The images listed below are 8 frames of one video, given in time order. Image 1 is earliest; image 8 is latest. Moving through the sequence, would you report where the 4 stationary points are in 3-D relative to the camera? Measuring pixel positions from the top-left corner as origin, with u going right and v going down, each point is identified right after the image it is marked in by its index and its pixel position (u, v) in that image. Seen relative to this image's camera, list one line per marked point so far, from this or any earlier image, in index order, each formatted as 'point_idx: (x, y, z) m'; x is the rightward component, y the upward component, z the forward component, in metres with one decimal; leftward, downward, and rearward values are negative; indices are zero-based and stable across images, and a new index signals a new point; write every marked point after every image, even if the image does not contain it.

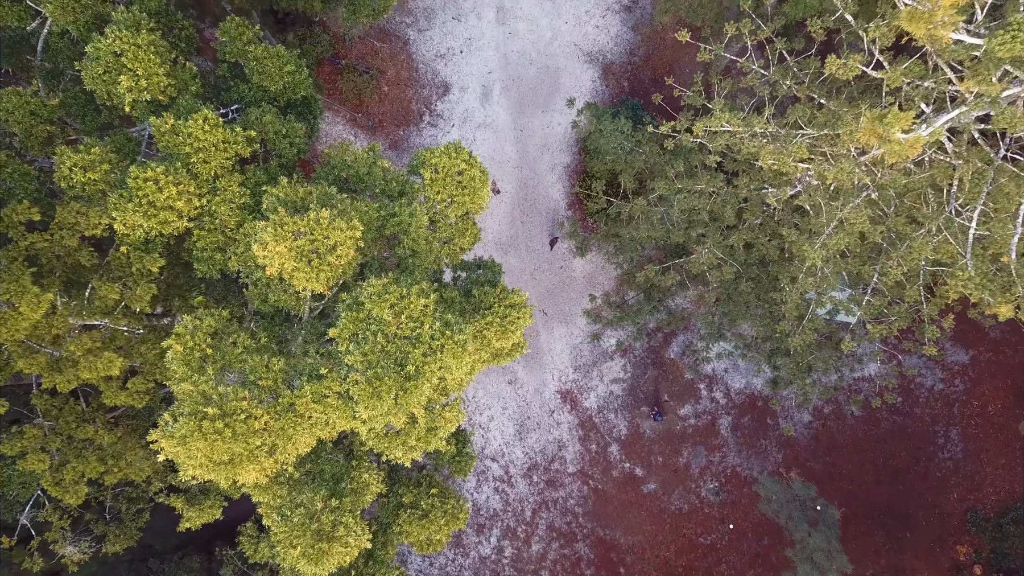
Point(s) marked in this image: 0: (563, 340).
0: (+1.5, -1.5, +18.1) m
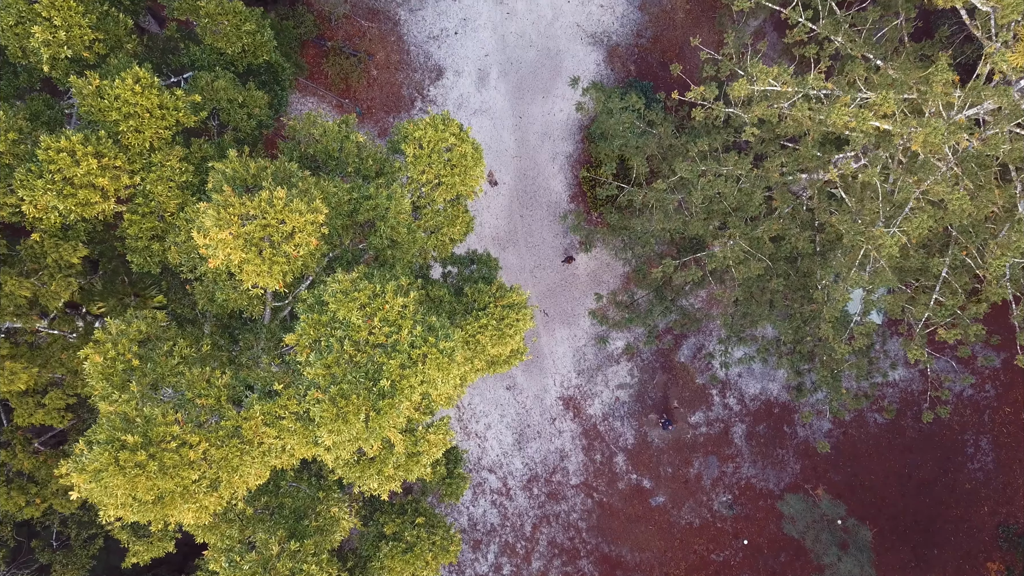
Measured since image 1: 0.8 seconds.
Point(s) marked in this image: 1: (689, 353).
0: (+1.4, -1.5, +16.8) m
1: (+4.7, -1.7, +16.7) m
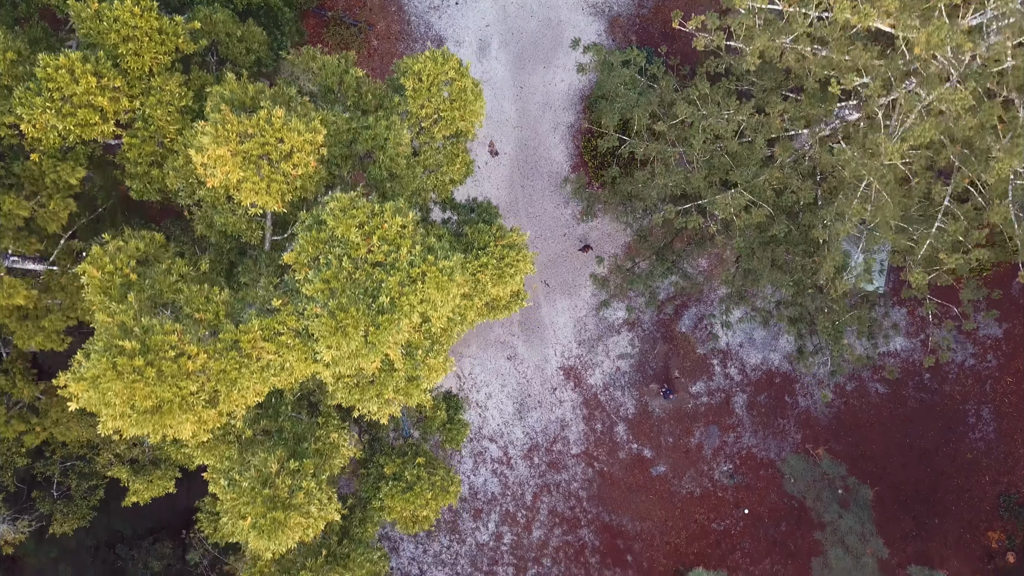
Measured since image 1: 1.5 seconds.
0: (+1.4, -0.7, +16.8) m
1: (+4.7, -0.9, +16.7) m
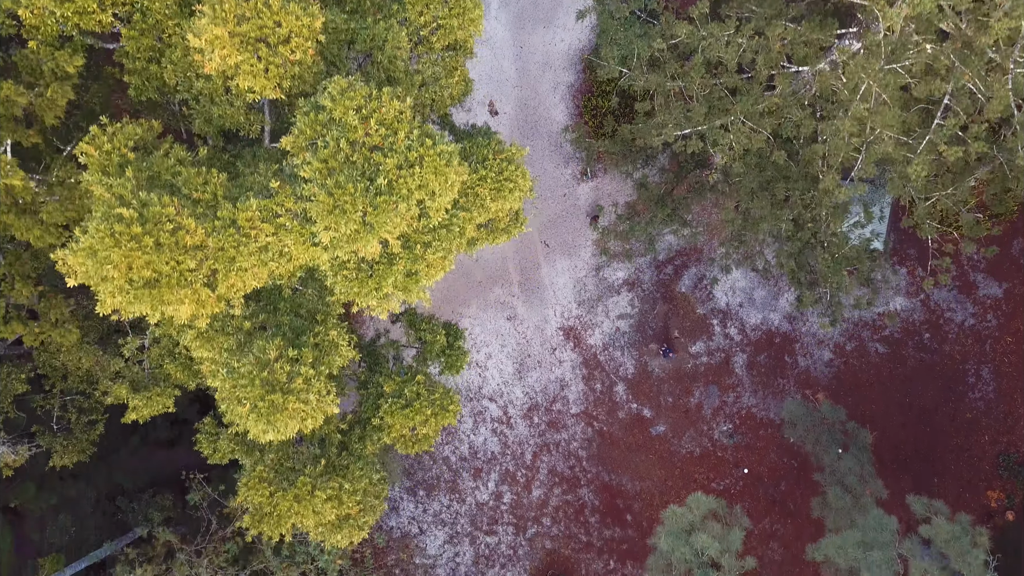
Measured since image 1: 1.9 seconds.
0: (+1.4, +0.4, +16.8) m
1: (+4.7, +0.1, +16.7) m
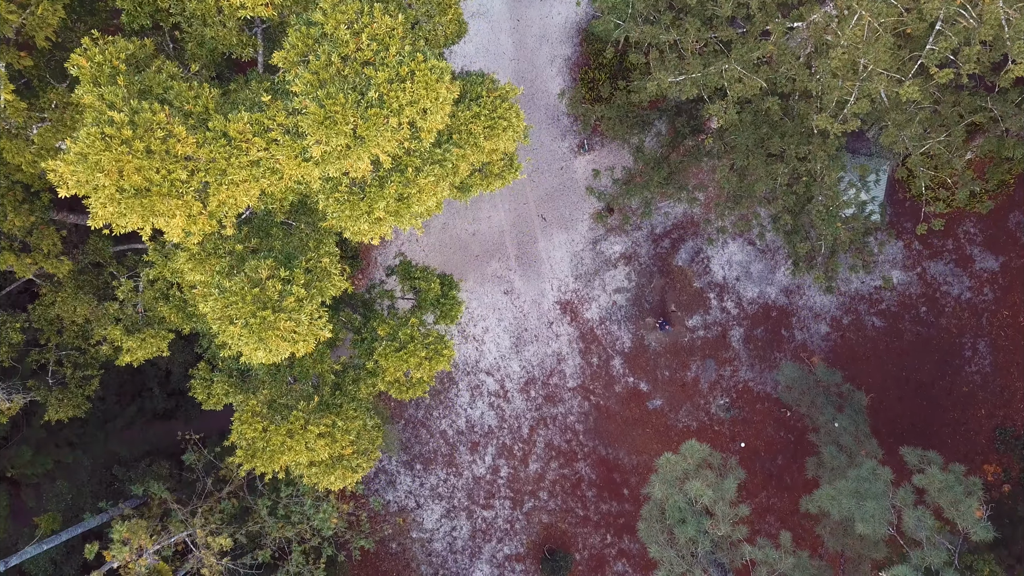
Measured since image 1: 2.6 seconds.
0: (+1.4, +1.1, +16.8) m
1: (+4.6, +0.8, +16.7) m
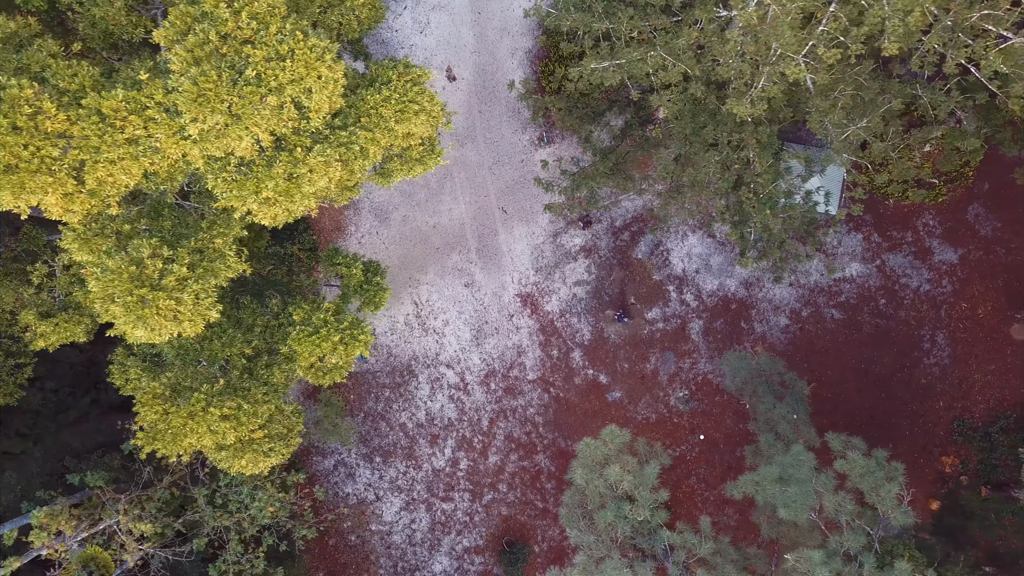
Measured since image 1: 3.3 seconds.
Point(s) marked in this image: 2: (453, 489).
0: (+0.3, +1.3, +16.8) m
1: (+3.6, +1.0, +16.7) m
2: (-1.6, -5.3, +16.7) m
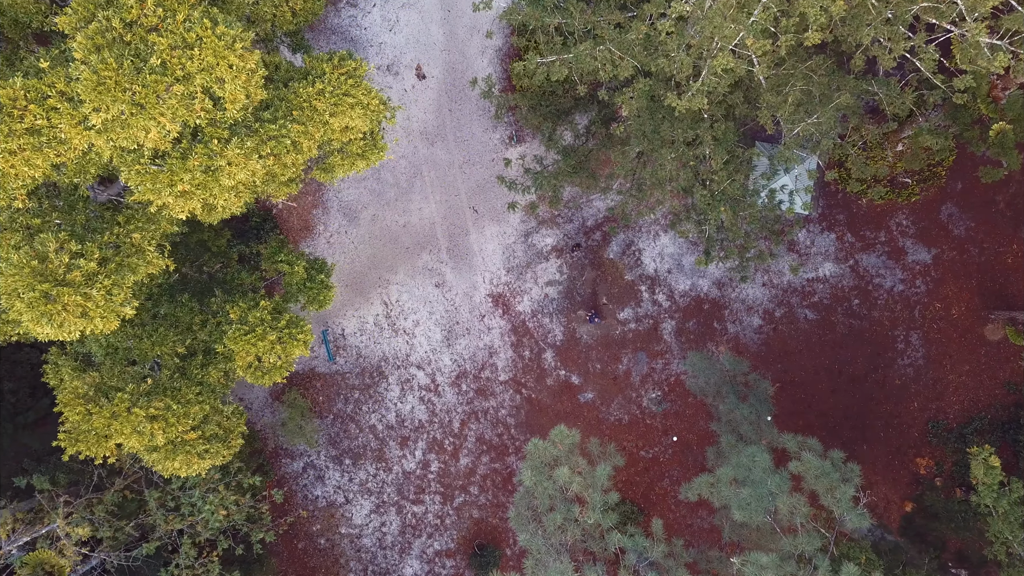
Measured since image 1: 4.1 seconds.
0: (-0.5, +1.3, +16.7) m
1: (+2.8, +1.0, +16.6) m
2: (-2.3, -5.3, +16.5) m
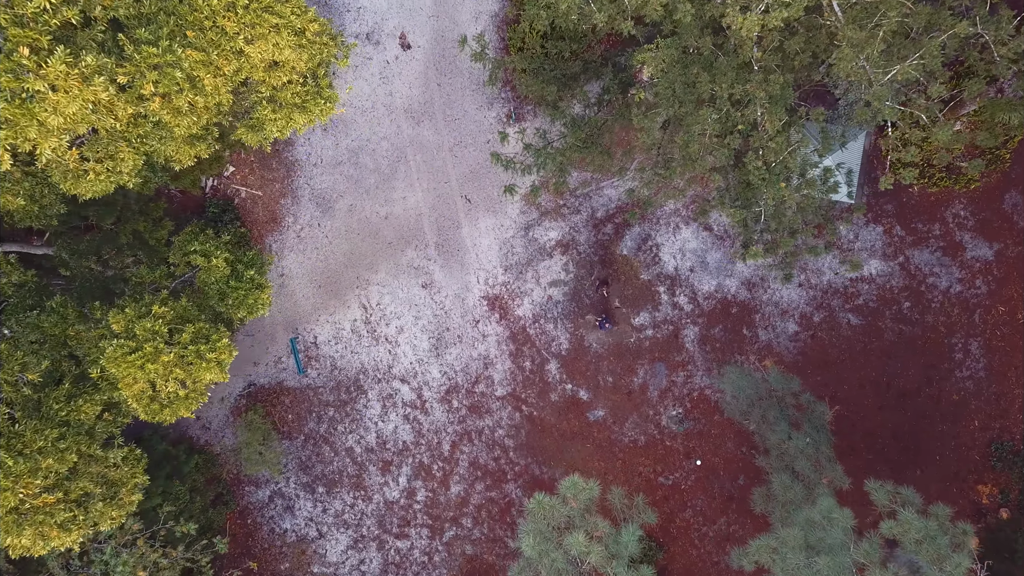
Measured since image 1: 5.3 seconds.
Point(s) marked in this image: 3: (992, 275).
0: (-0.5, +1.3, +14.5) m
1: (+2.8, +1.0, +14.4) m
2: (-2.4, -5.4, +14.3) m
3: (+10.8, +0.3, +14.2) m
